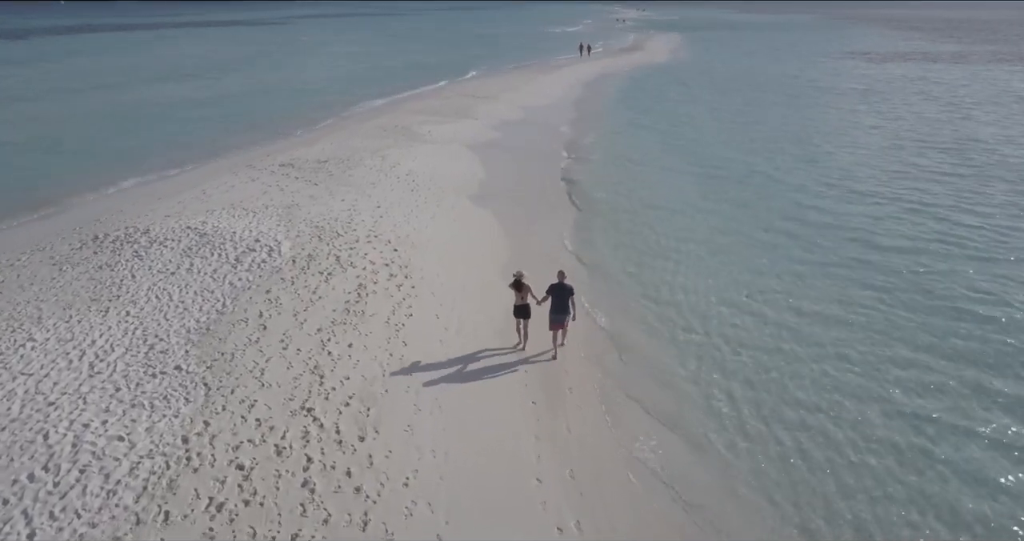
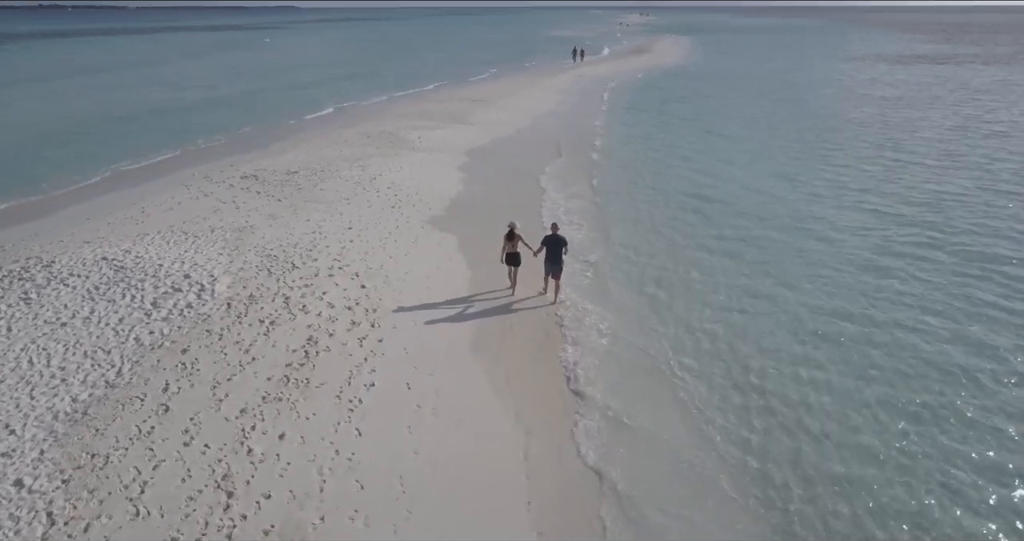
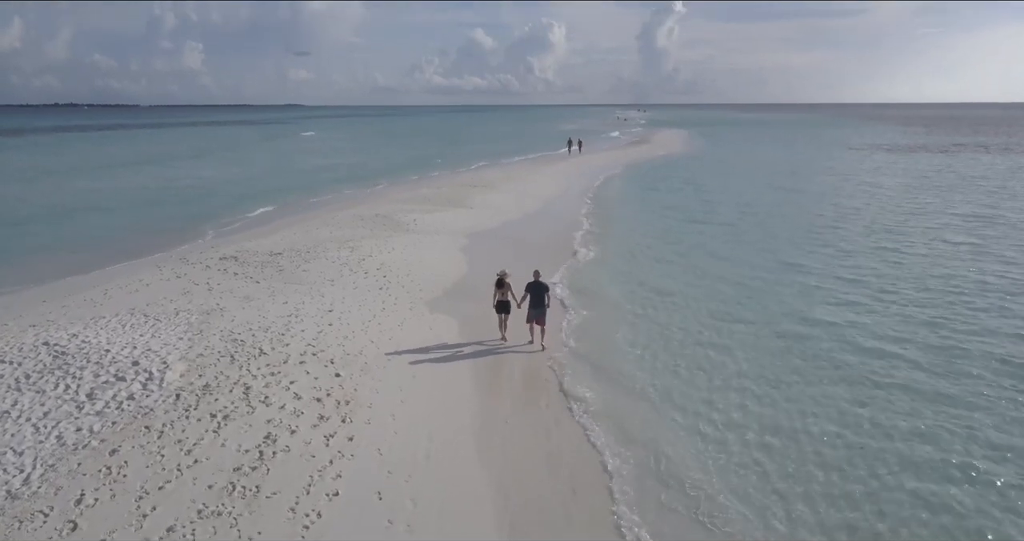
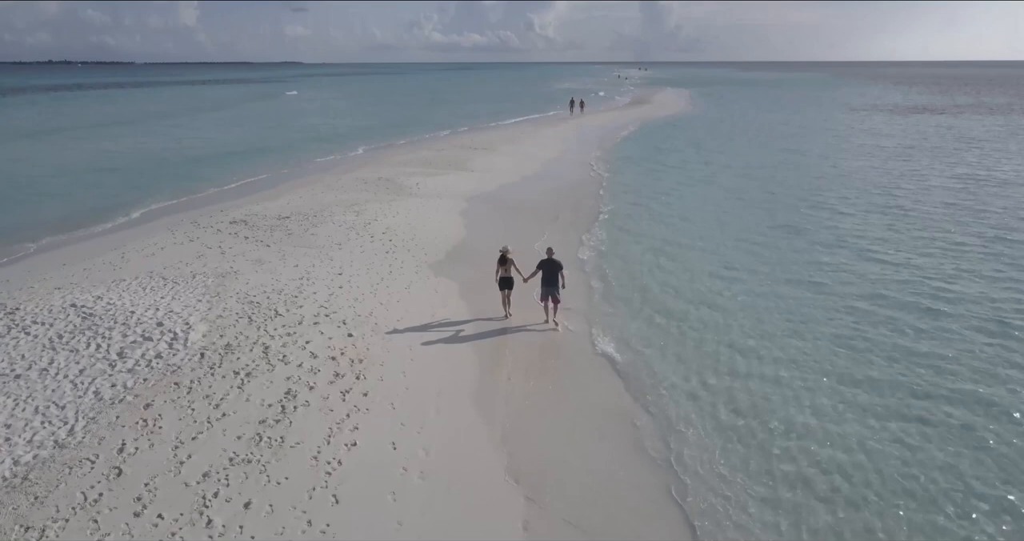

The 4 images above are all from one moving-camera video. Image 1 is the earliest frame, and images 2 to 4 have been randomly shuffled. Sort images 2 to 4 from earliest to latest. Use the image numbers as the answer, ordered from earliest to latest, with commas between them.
2, 4, 3
